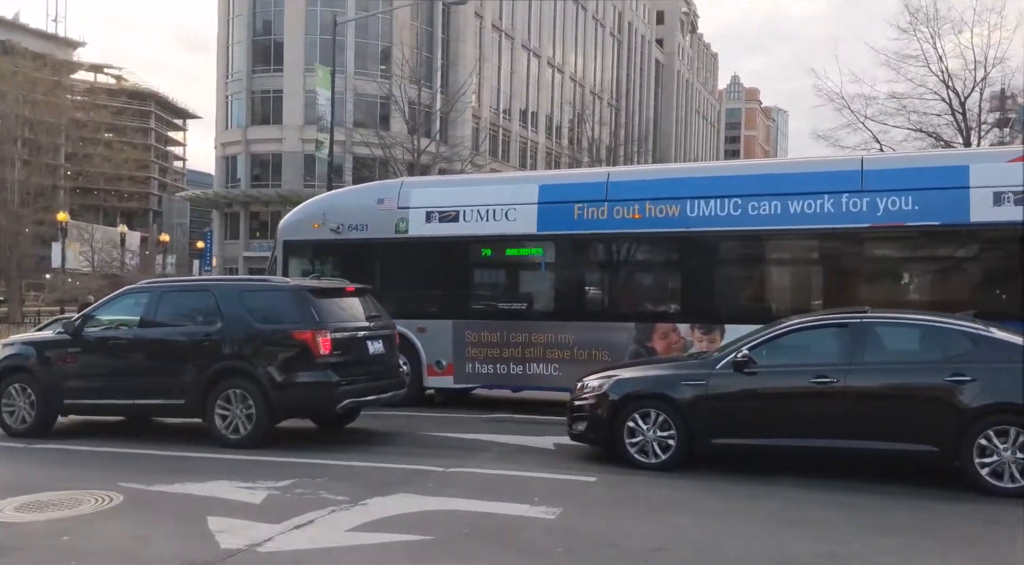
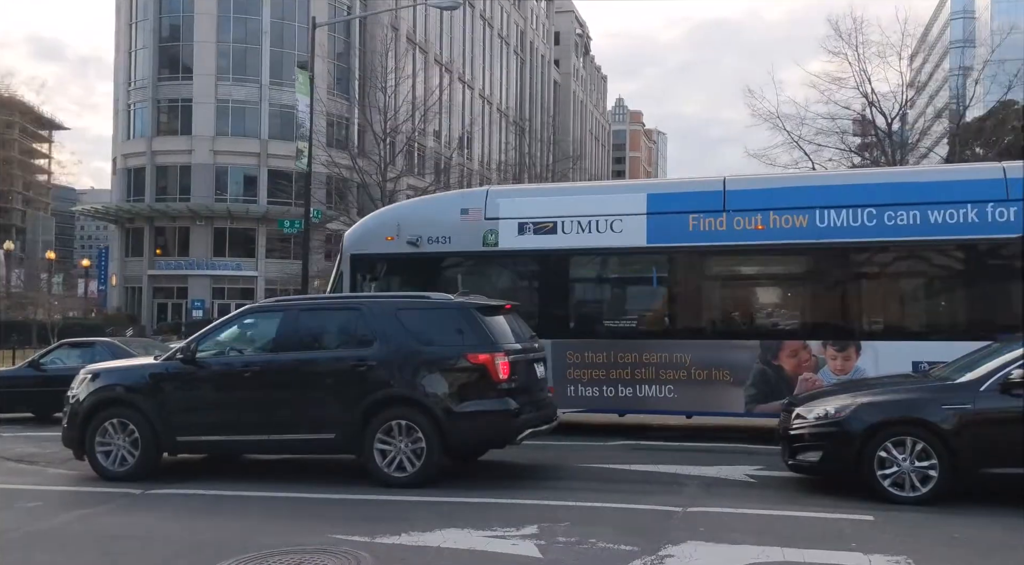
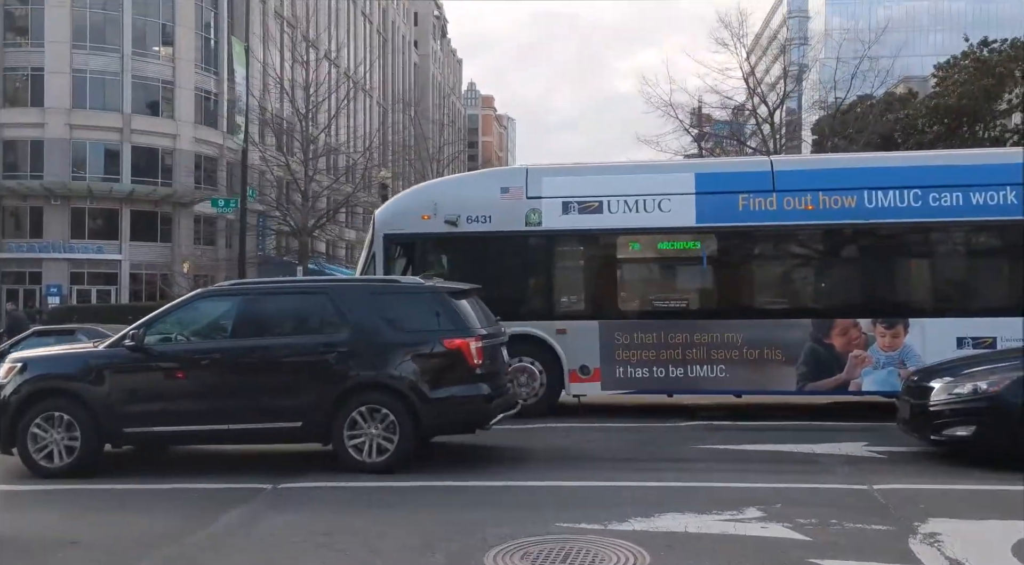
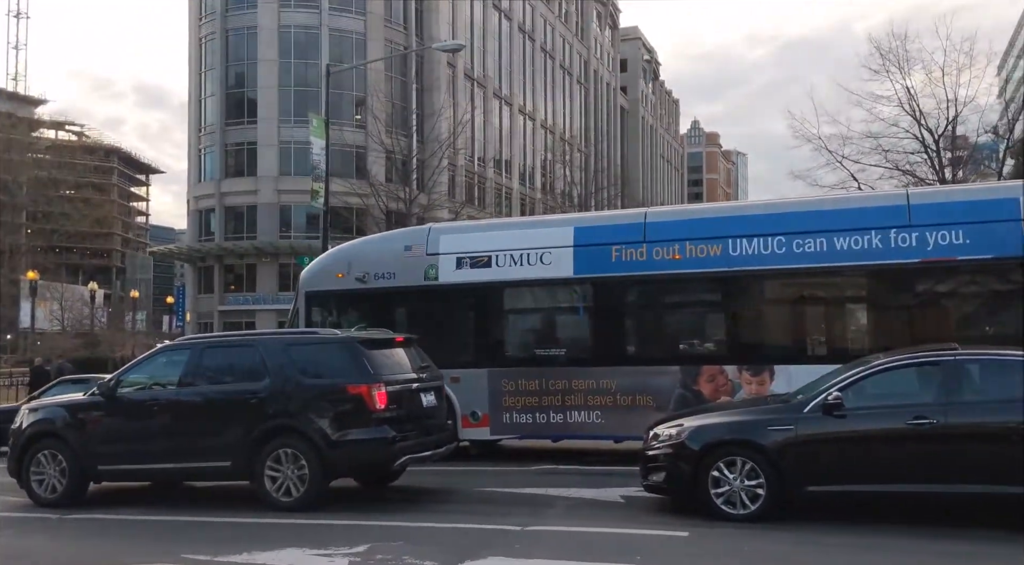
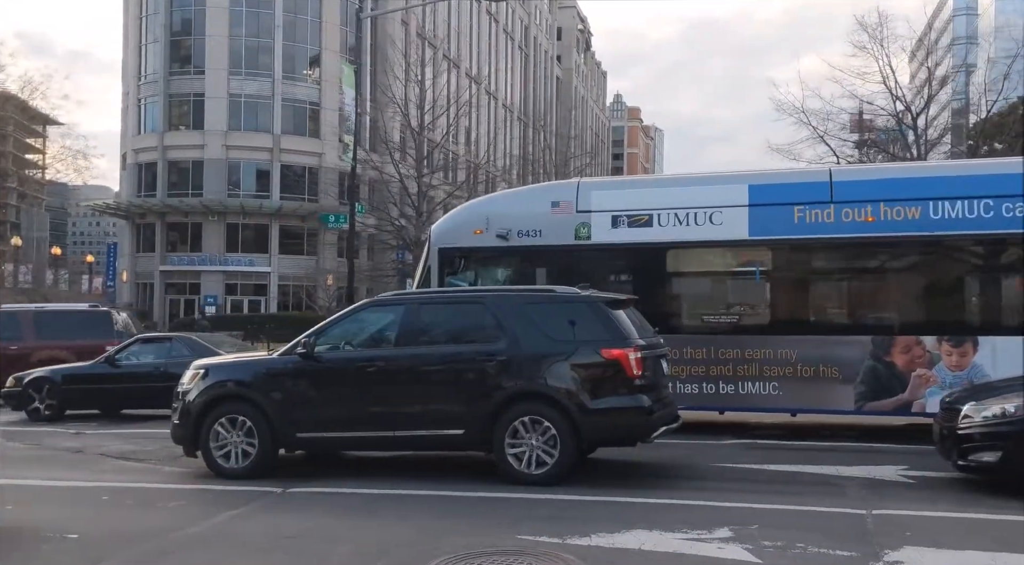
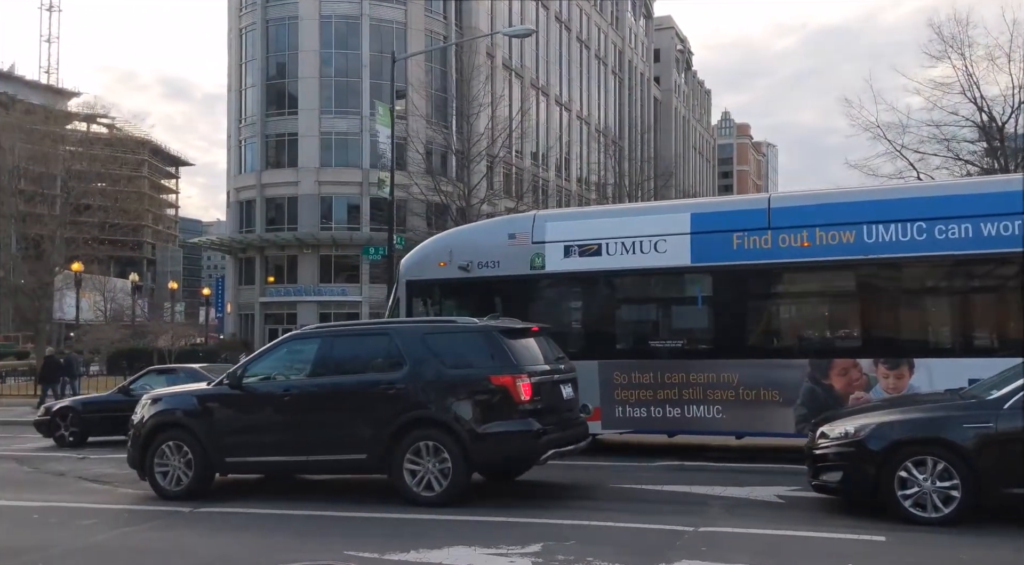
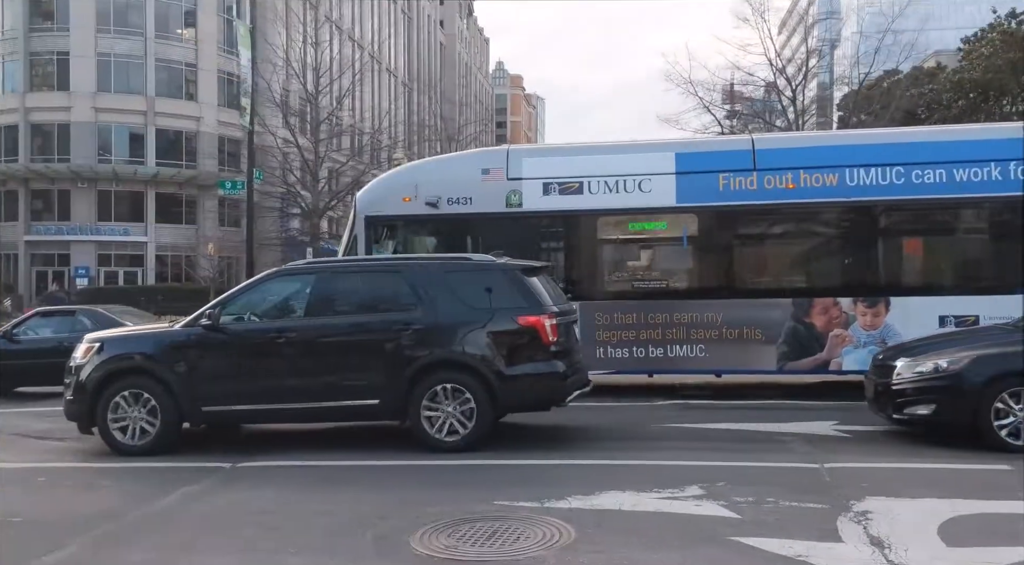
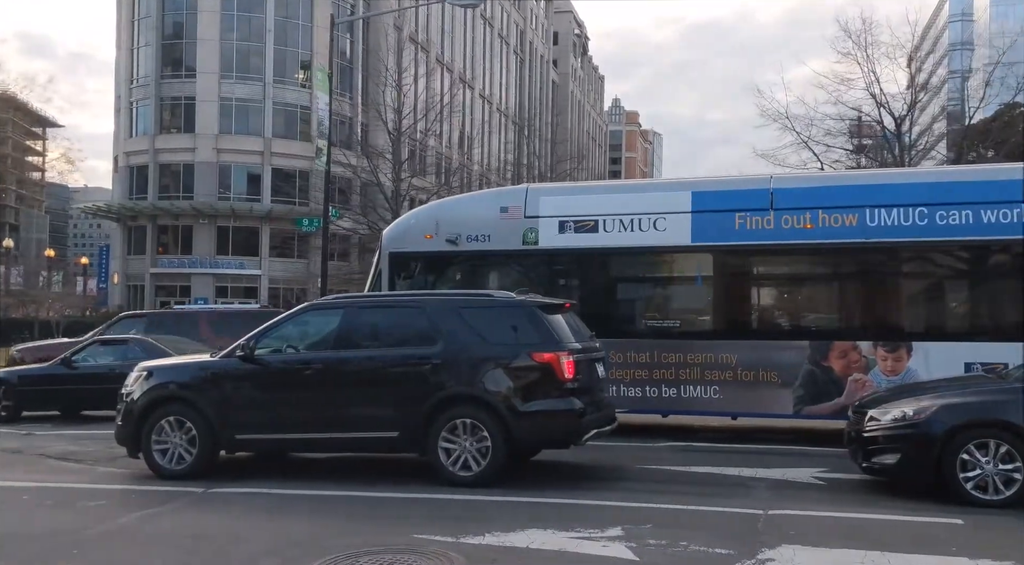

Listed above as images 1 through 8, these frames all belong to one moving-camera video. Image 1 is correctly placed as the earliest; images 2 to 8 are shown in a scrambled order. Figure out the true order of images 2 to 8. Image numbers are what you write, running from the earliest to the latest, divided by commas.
4, 6, 2, 8, 5, 7, 3
